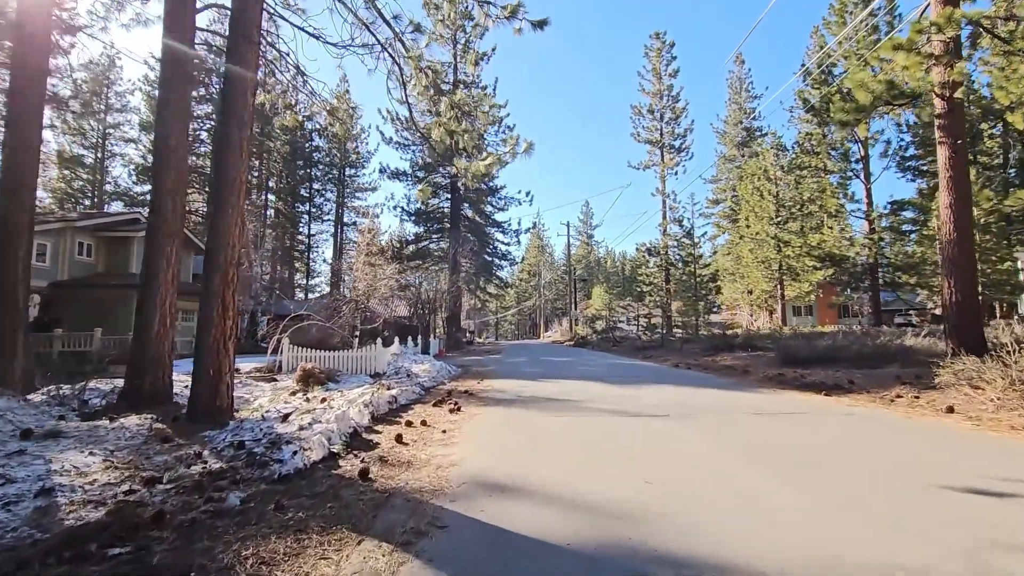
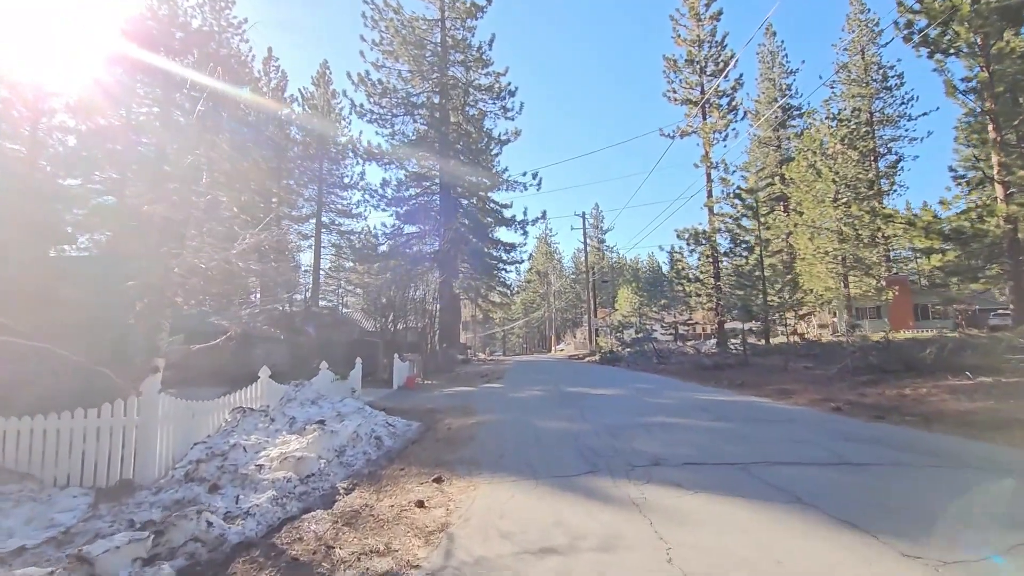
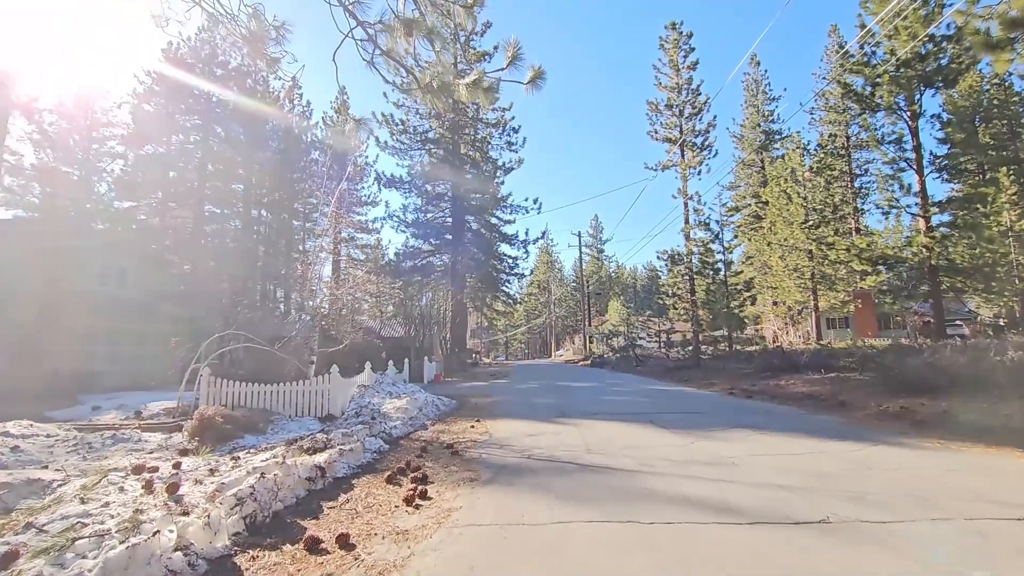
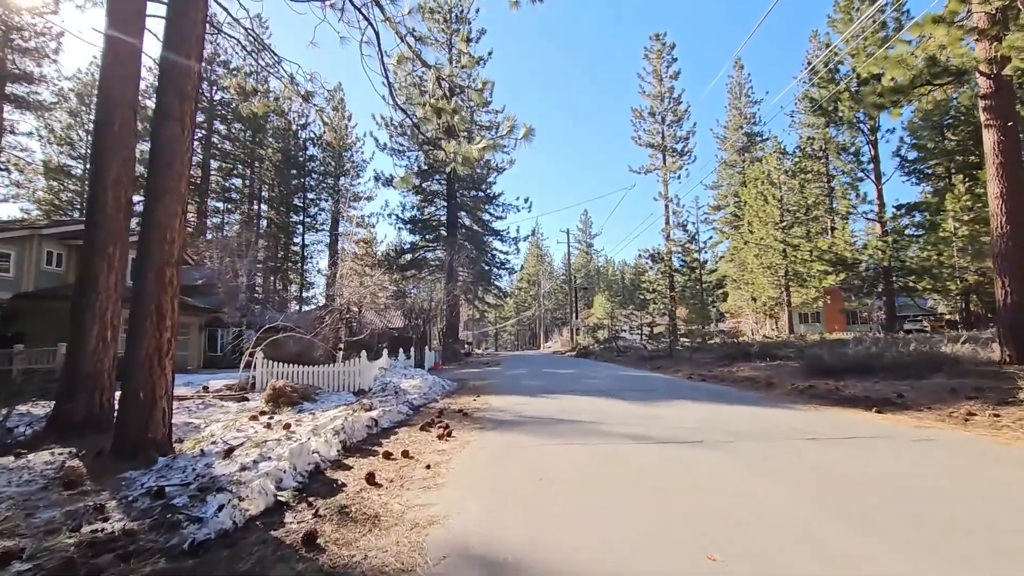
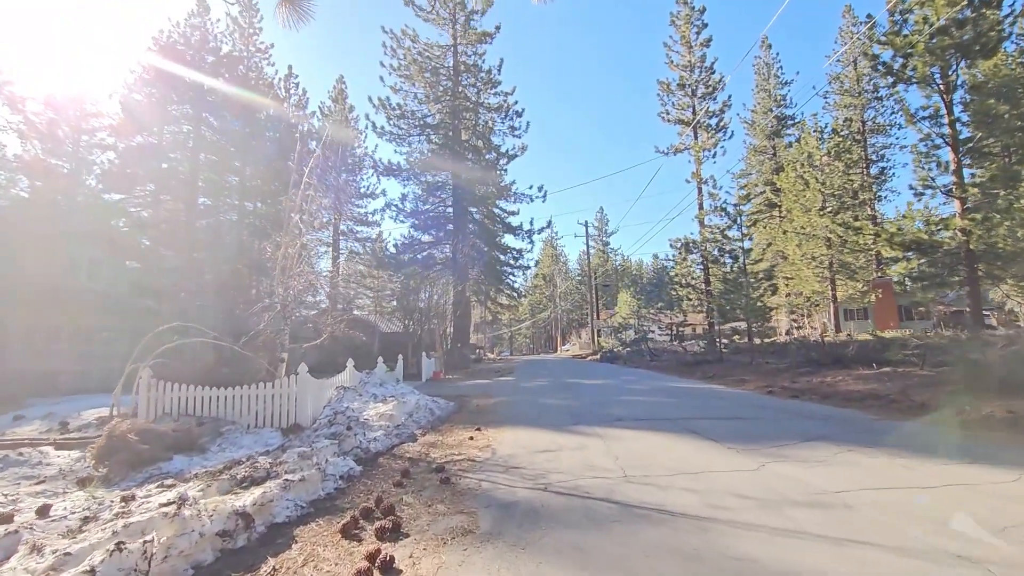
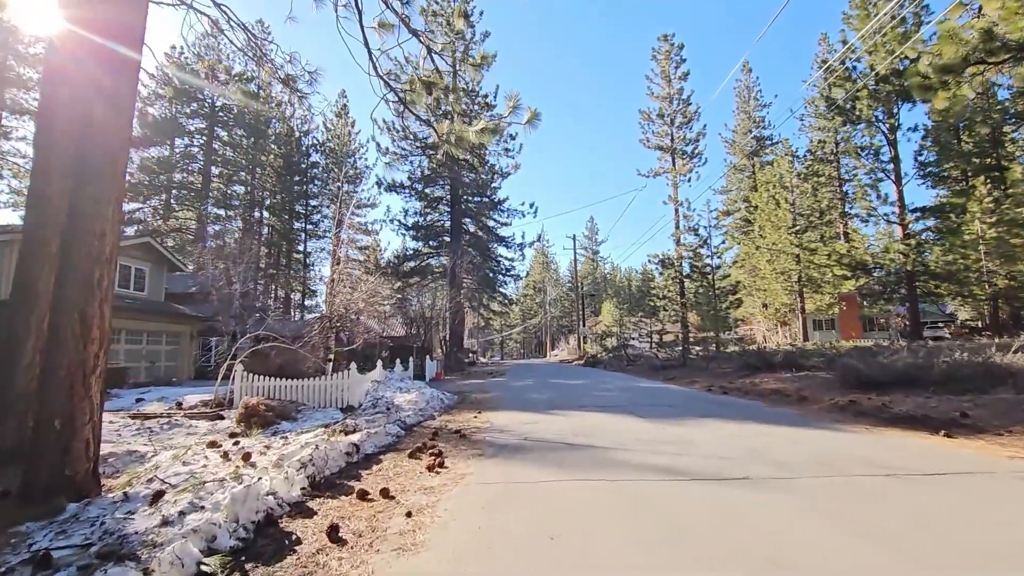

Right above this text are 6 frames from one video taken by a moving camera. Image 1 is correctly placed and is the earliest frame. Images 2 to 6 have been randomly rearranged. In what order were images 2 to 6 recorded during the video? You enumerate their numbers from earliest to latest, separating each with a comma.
4, 6, 3, 5, 2
